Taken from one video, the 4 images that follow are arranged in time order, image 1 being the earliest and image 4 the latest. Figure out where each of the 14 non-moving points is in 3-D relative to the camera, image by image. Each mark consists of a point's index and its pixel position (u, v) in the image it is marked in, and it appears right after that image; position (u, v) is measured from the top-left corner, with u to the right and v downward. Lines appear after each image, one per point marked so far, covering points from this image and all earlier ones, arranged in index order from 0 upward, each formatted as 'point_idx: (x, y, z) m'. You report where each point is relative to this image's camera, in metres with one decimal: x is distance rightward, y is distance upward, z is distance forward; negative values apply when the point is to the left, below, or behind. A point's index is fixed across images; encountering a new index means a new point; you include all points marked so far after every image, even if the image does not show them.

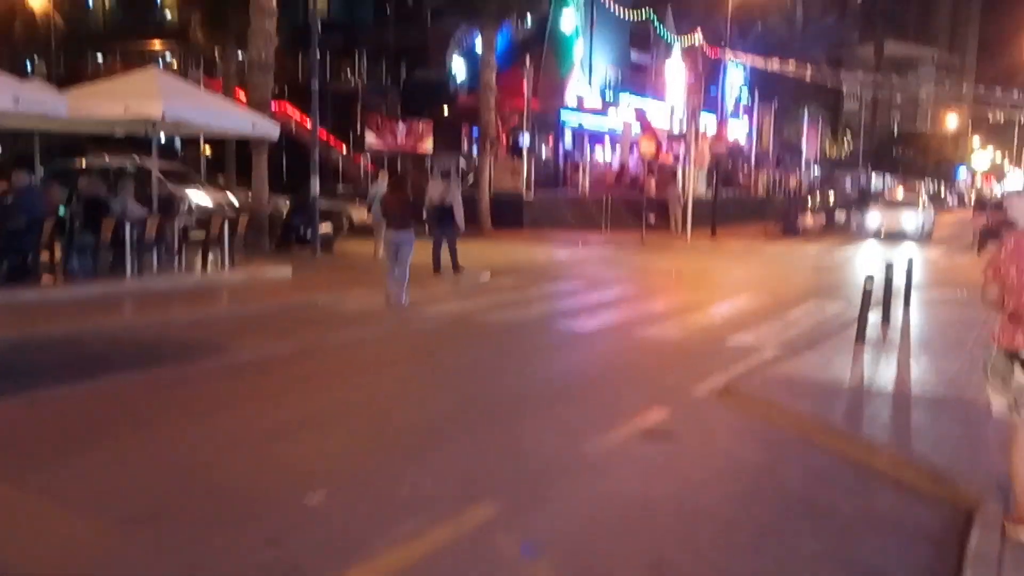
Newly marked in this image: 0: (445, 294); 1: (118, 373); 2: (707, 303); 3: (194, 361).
0: (-1.1, -0.1, +16.9) m
1: (-3.6, -0.8, +9.2) m
2: (+3.2, -0.2, +16.4) m
3: (-3.1, -0.7, +9.8) m
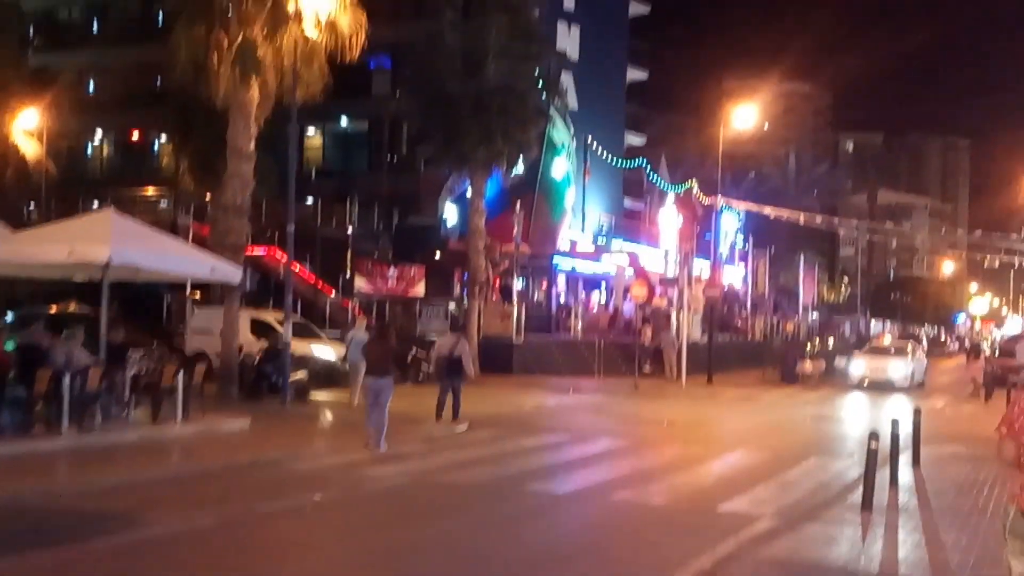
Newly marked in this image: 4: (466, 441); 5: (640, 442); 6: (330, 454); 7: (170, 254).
0: (-1.5, -2.5, +15.7) m
1: (-4.0, -2.1, +7.9) m
2: (+2.9, -2.6, +15.1) m
3: (-3.5, -2.1, +8.5) m
4: (-0.8, -2.6, +16.7) m
5: (+2.2, -2.7, +17.5) m
6: (-2.7, -2.5, +14.7) m
7: (-4.8, +0.5, +13.9) m
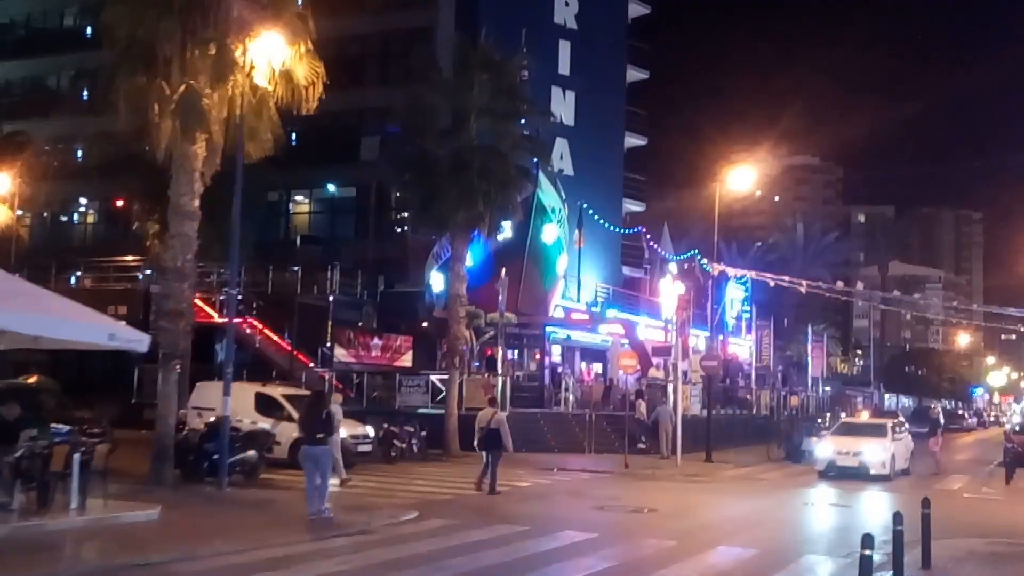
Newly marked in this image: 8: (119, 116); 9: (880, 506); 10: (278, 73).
0: (-2.3, -3.5, +13.6) m
1: (-4.9, -2.5, +5.9) m
2: (+2.1, -3.5, +12.9) m
3: (-4.4, -2.6, +6.5) m
4: (-1.5, -3.6, +14.6) m
5: (+1.5, -3.8, +15.3) m
6: (-3.5, -3.3, +12.6) m
7: (-5.5, -0.4, +12.1) m
8: (-7.7, +3.4, +19.4) m
9: (+7.2, -4.4, +19.3) m
10: (-4.7, +4.3, +19.8) m
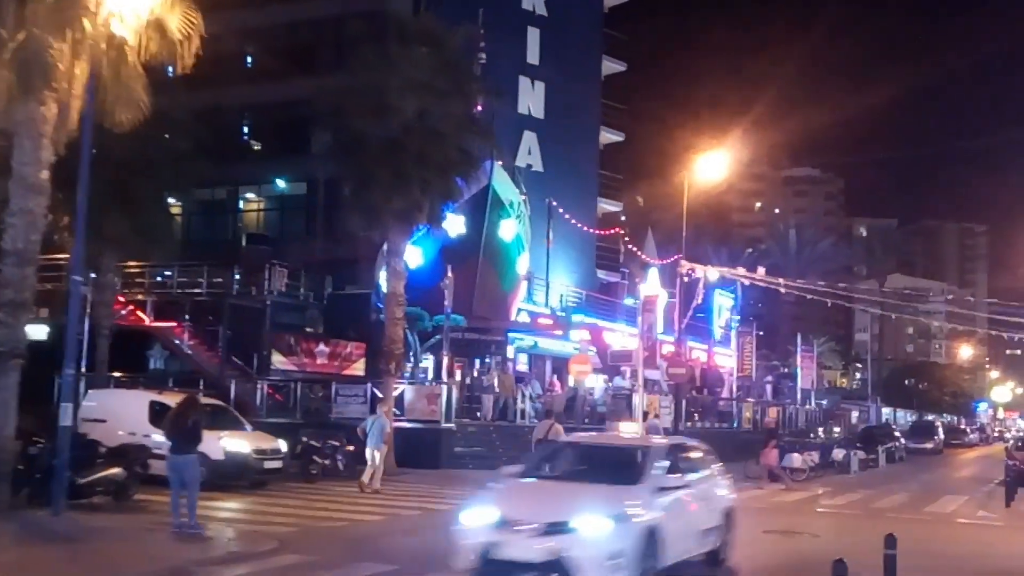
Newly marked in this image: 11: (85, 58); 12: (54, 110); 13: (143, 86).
0: (-3.9, -3.2, +10.5) m
1: (-6.5, -2.1, +2.8) m
2: (+0.5, -3.2, +9.8) m
3: (-6.0, -2.2, +3.4) m
4: (-3.1, -3.3, +11.5) m
5: (-0.1, -3.5, +12.2) m
6: (-5.1, -3.0, +9.5) m
7: (-7.2, 0.0, +9.0) m
8: (-9.3, +3.6, +16.5) m
9: (+5.6, -4.2, +16.2) m
10: (-6.3, +4.5, +16.8) m
11: (-7.2, +3.9, +16.9) m
12: (-7.7, +3.0, +16.8) m
13: (-6.6, +3.6, +17.8) m
